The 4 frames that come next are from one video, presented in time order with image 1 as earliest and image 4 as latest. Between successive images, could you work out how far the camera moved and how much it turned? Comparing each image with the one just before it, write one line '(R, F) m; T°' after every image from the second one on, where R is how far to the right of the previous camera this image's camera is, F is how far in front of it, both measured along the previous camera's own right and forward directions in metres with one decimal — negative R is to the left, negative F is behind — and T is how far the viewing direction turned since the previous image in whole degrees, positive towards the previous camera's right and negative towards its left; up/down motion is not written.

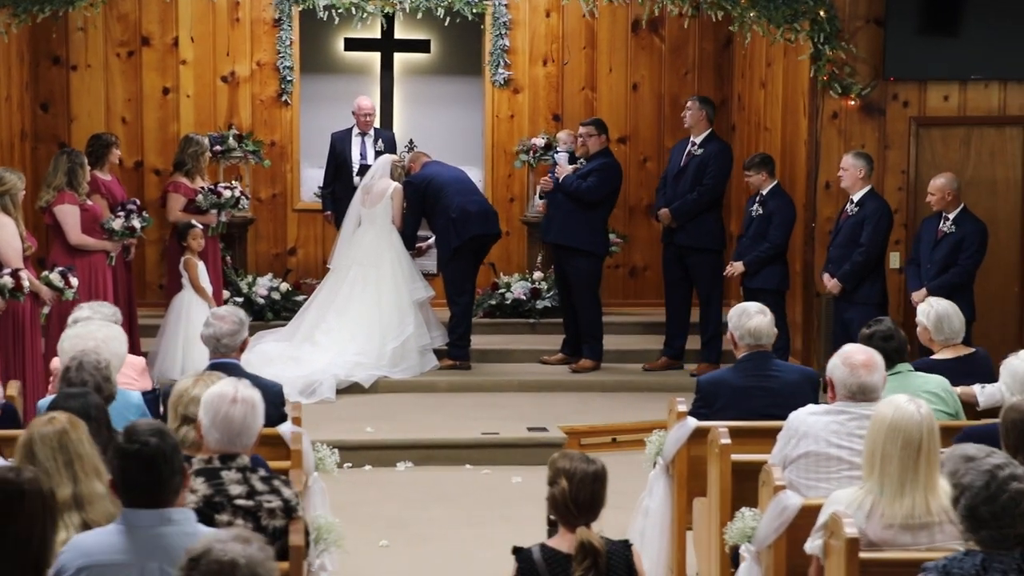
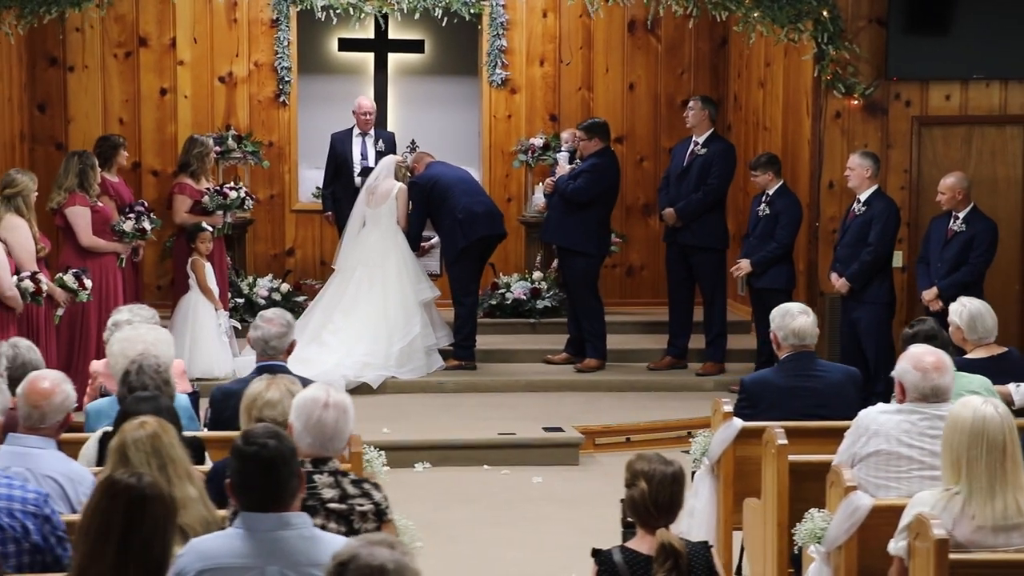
(-0.3, 0.0) m; +1°
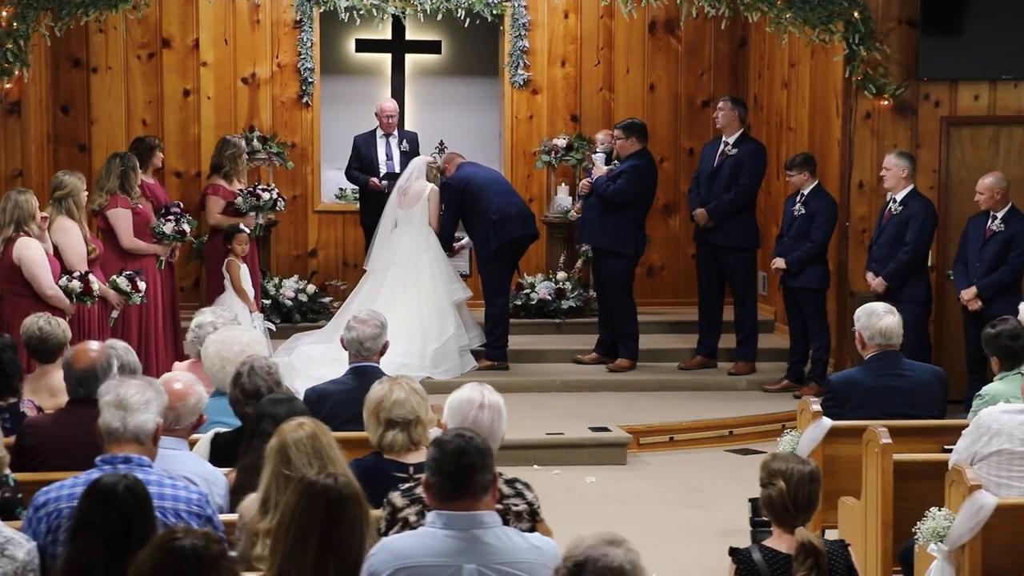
(-0.4, 0.0) m; +1°
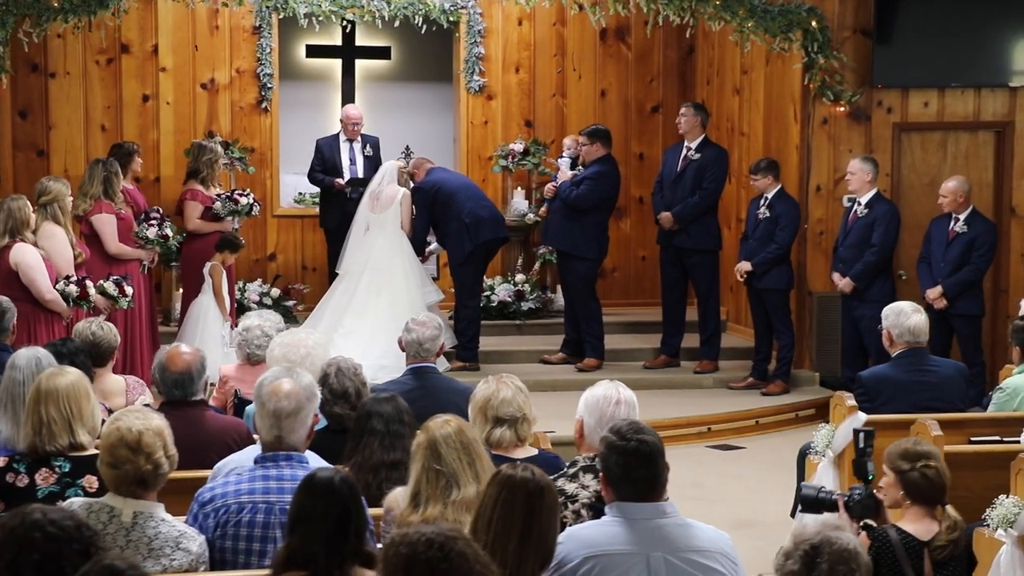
(-0.5, -0.1) m; +4°
